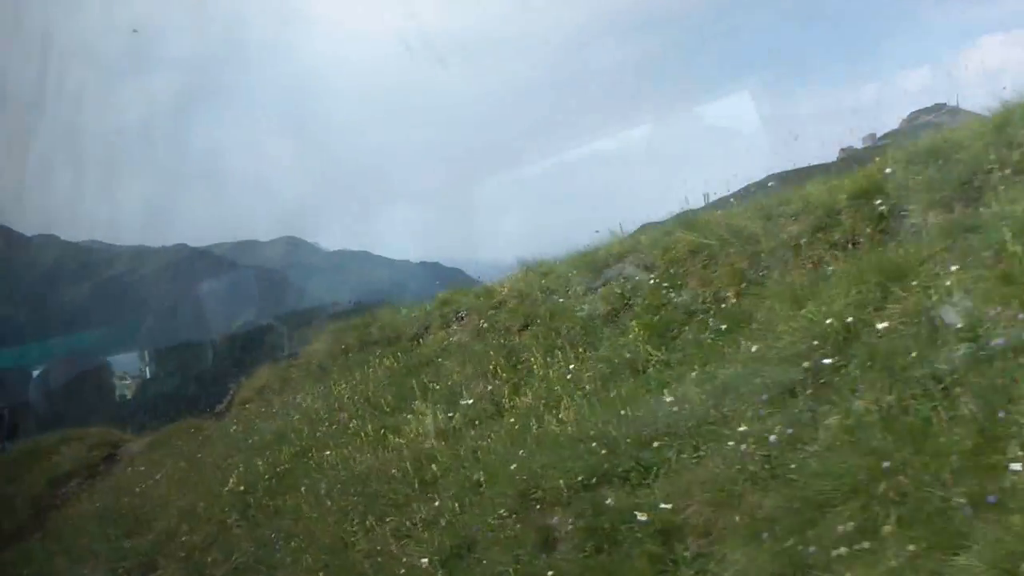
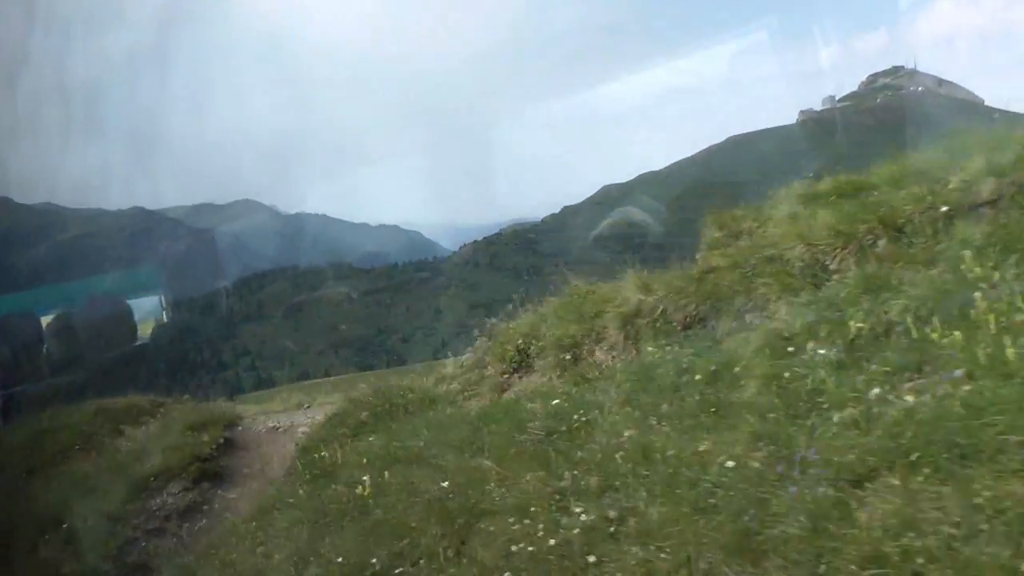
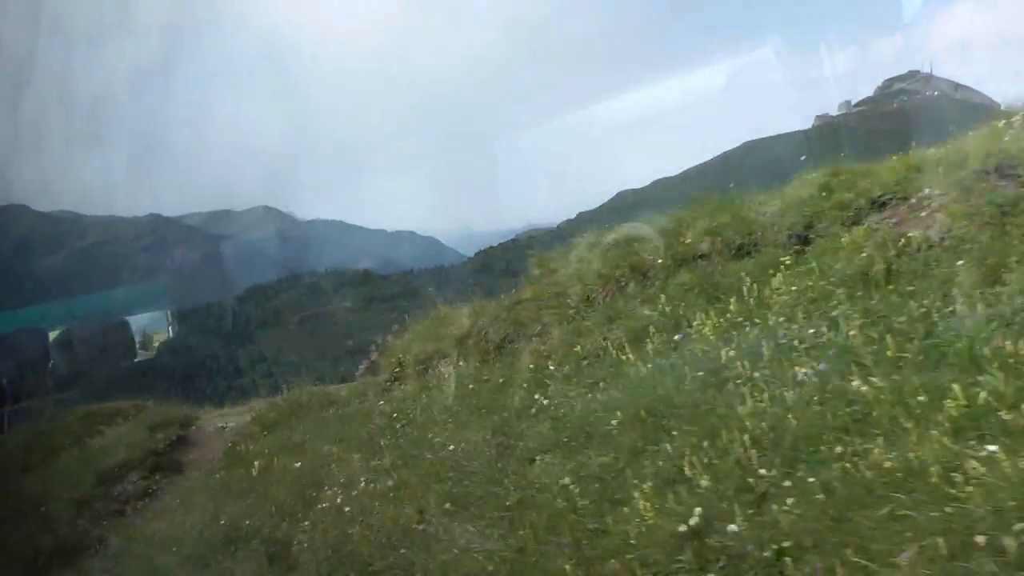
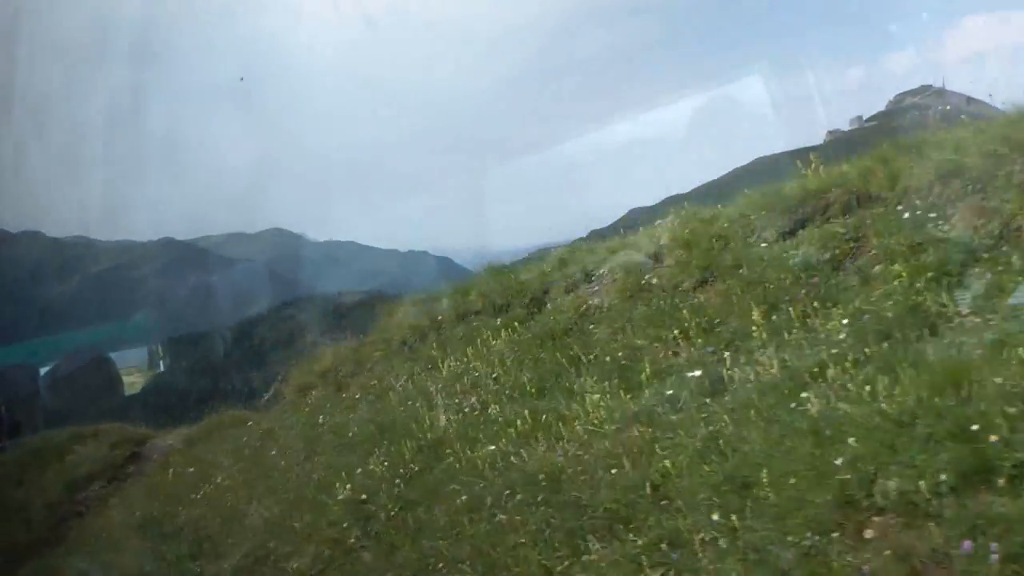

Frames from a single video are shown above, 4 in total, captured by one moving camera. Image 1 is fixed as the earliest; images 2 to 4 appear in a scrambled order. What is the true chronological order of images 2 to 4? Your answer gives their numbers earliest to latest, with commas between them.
4, 3, 2
